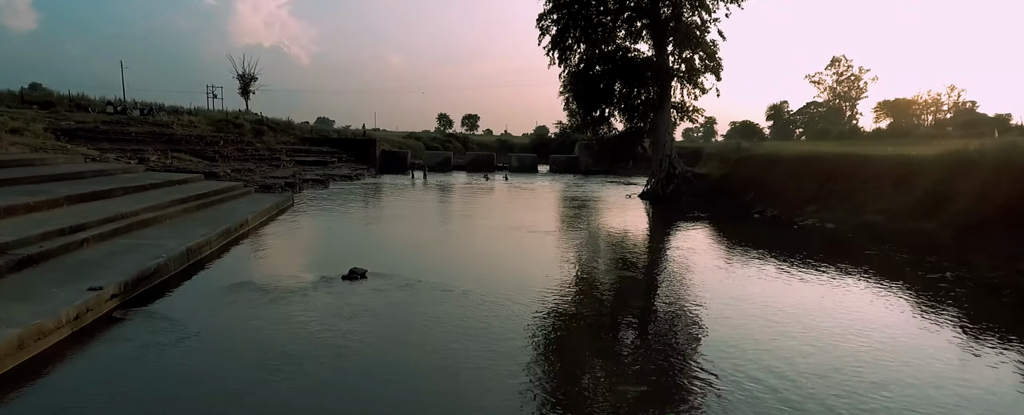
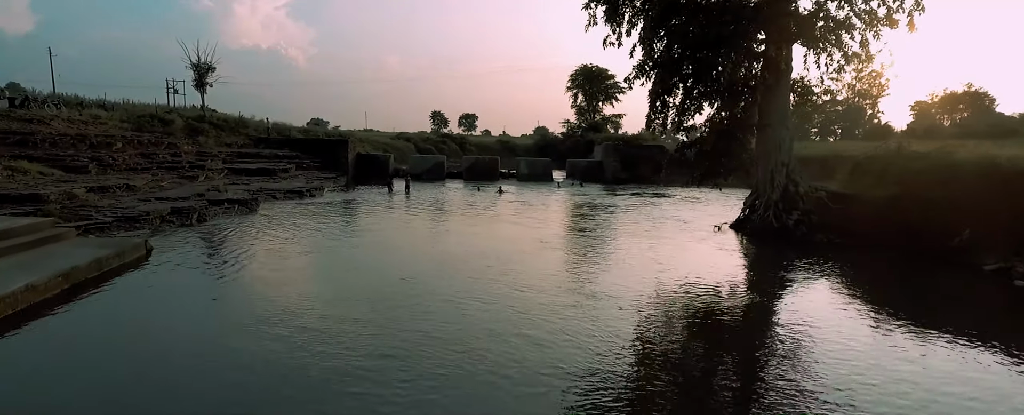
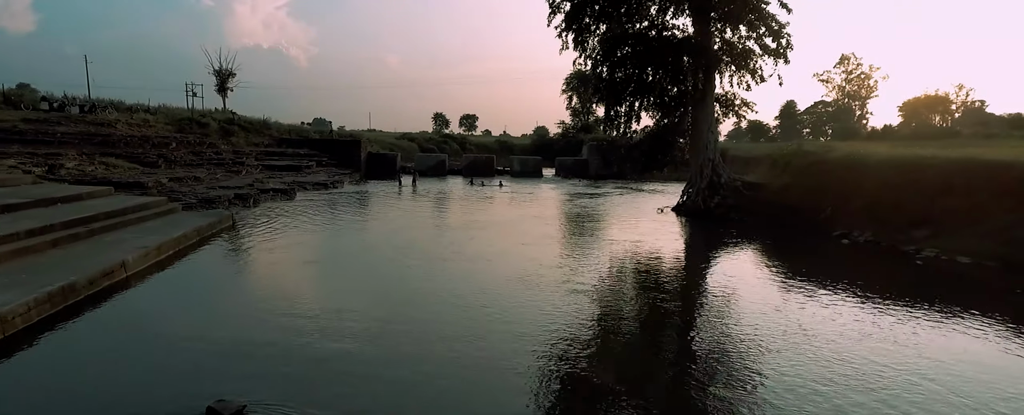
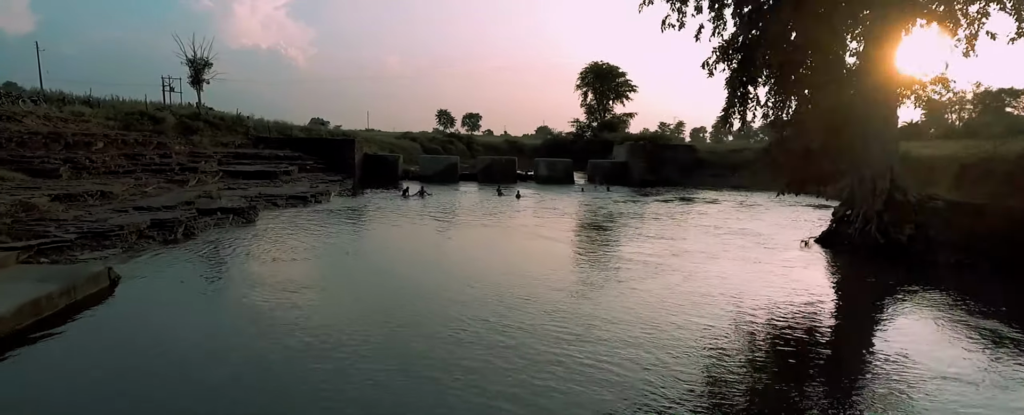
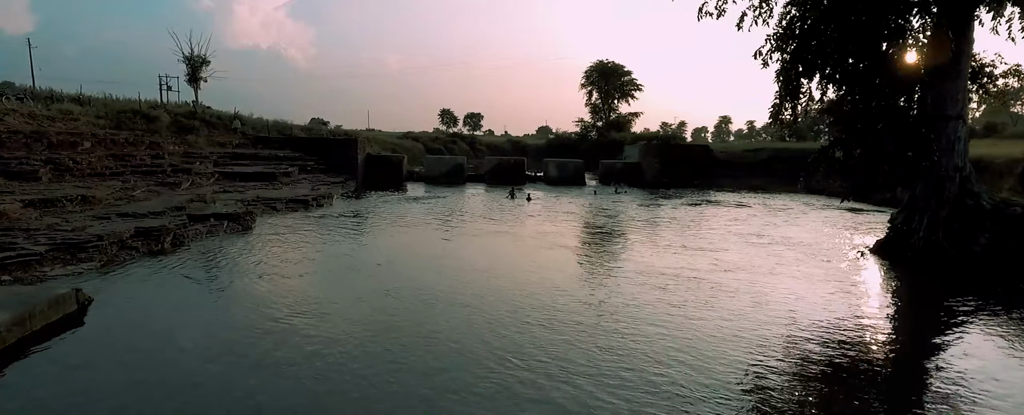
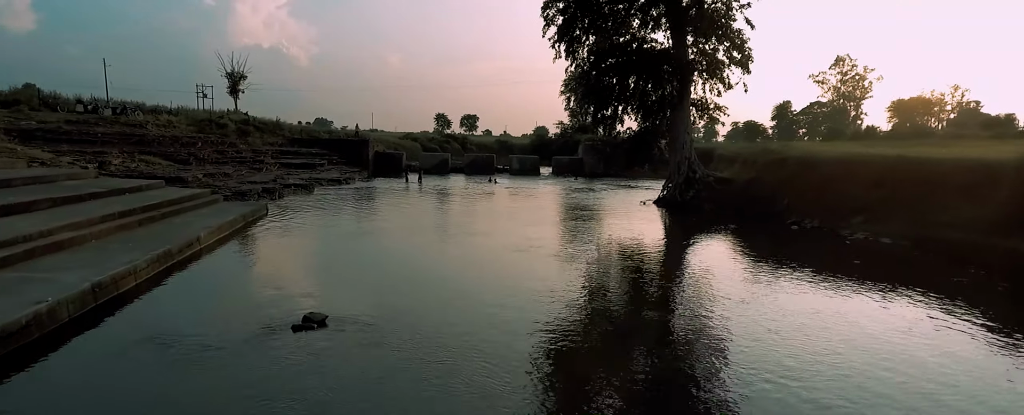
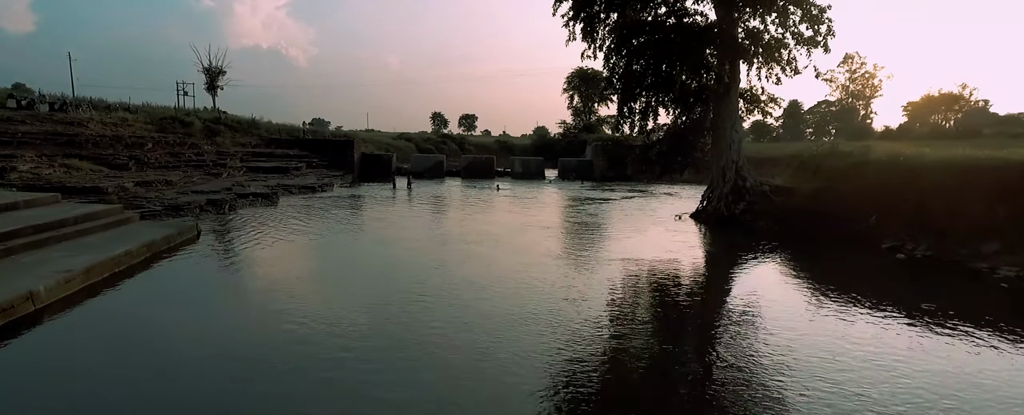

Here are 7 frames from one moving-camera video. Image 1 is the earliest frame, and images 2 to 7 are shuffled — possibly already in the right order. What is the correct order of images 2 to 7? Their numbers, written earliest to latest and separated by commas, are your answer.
6, 3, 7, 2, 4, 5
